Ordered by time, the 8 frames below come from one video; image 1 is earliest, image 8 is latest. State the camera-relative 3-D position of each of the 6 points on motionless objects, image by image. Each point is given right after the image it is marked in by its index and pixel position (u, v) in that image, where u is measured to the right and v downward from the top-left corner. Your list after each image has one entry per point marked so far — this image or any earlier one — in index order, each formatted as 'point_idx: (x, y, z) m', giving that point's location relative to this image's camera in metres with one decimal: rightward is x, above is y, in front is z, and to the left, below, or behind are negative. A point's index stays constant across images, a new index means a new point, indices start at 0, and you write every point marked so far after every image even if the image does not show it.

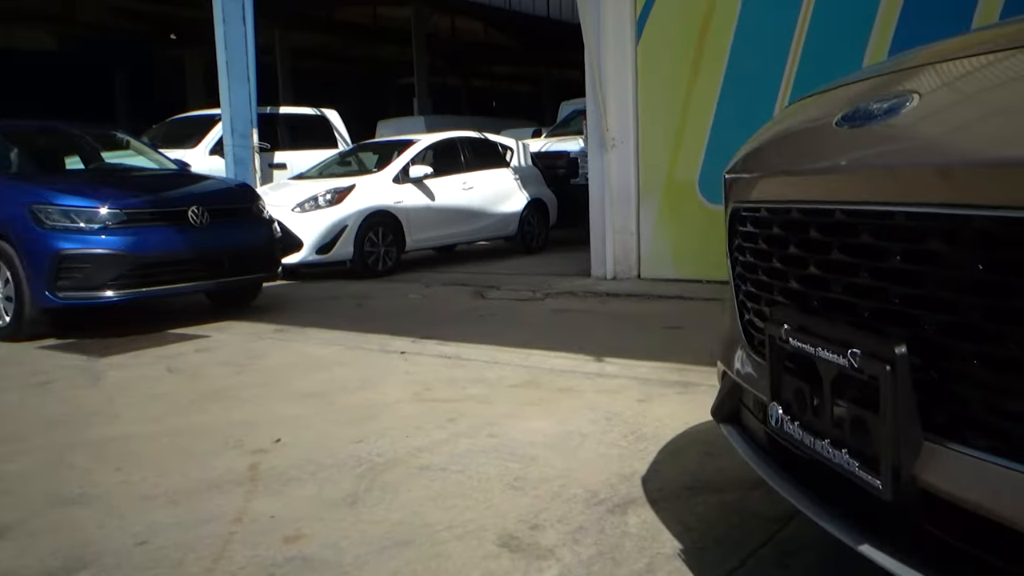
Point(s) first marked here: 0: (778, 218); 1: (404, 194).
0: (+0.4, +0.1, +1.5) m
1: (-0.8, +0.7, +6.7) m
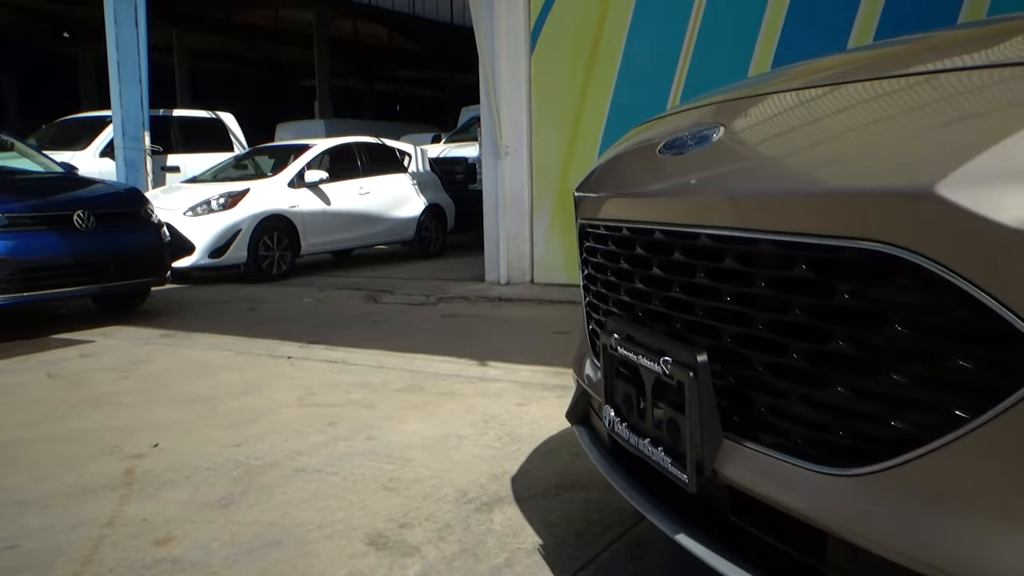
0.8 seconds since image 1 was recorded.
0: (+0.2, +0.1, +1.6) m
1: (-1.6, +0.7, +6.7) m
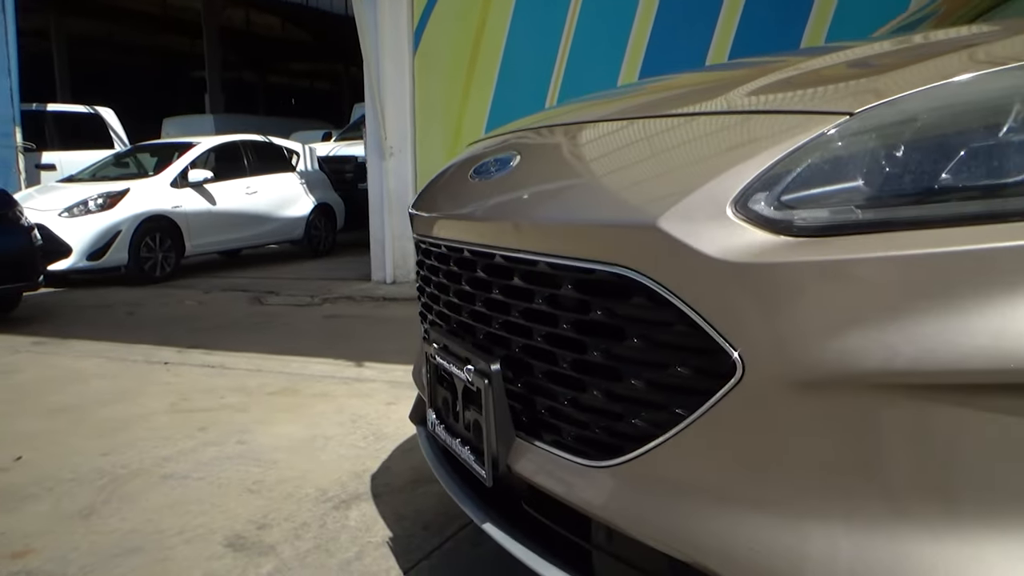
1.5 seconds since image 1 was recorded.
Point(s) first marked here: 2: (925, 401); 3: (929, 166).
0: (-0.1, +0.1, +1.7) m
1: (-2.4, +0.6, +6.6) m
2: (+0.4, -0.1, +1.0) m
3: (+0.5, +0.1, +1.1) m
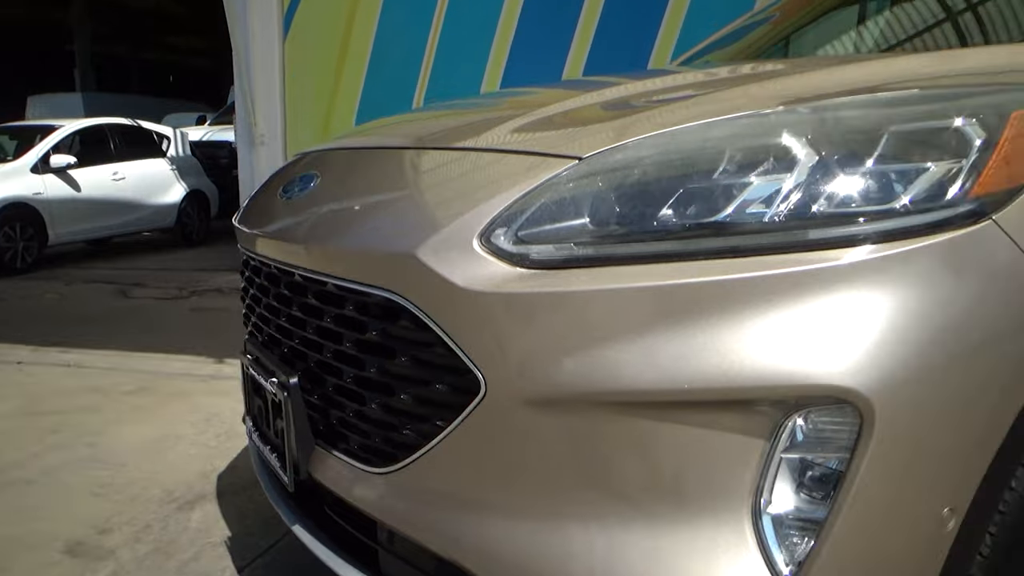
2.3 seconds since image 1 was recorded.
0: (-0.5, 0.0, +1.8) m
1: (-3.3, +0.7, +6.4) m
2: (+0.2, -0.2, +1.2) m
3: (+0.2, +0.1, +1.3) m
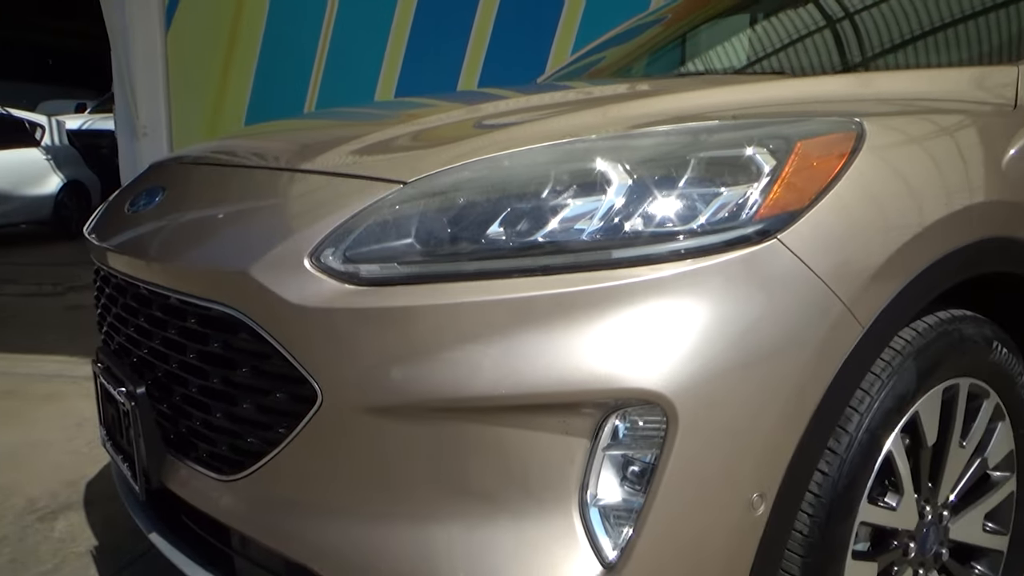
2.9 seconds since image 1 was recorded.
0: (-0.8, 0.0, +1.8) m
1: (-4.0, +0.7, +6.0) m
2: (-0.1, -0.2, +1.3) m
3: (-0.1, +0.1, +1.4) m
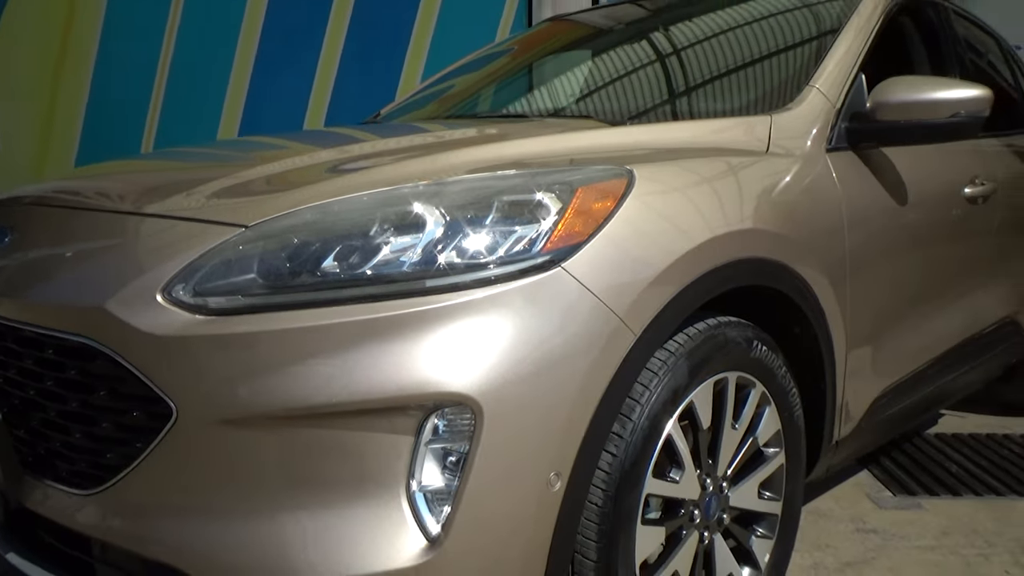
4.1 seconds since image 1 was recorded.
0: (-1.1, 0.0, +1.9) m
1: (-5.0, +0.5, +5.6) m
2: (-0.3, -0.2, +1.5) m
3: (-0.4, 0.0, +1.6) m
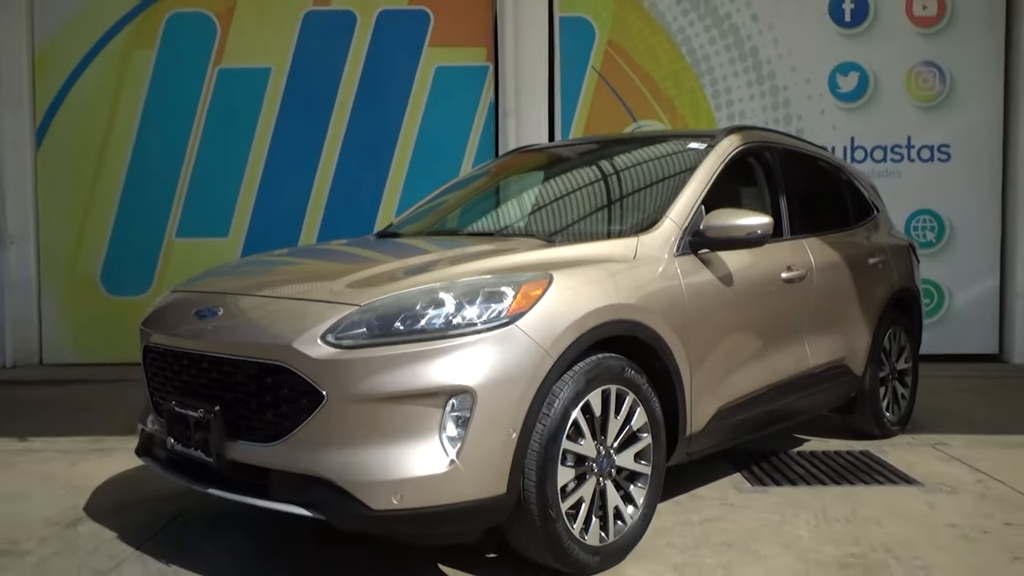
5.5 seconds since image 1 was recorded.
0: (-1.2, -0.2, +3.4) m
1: (-5.2, 0.0, +7.1) m
2: (-0.4, -0.4, +3.0) m
3: (-0.4, -0.1, +3.1) m
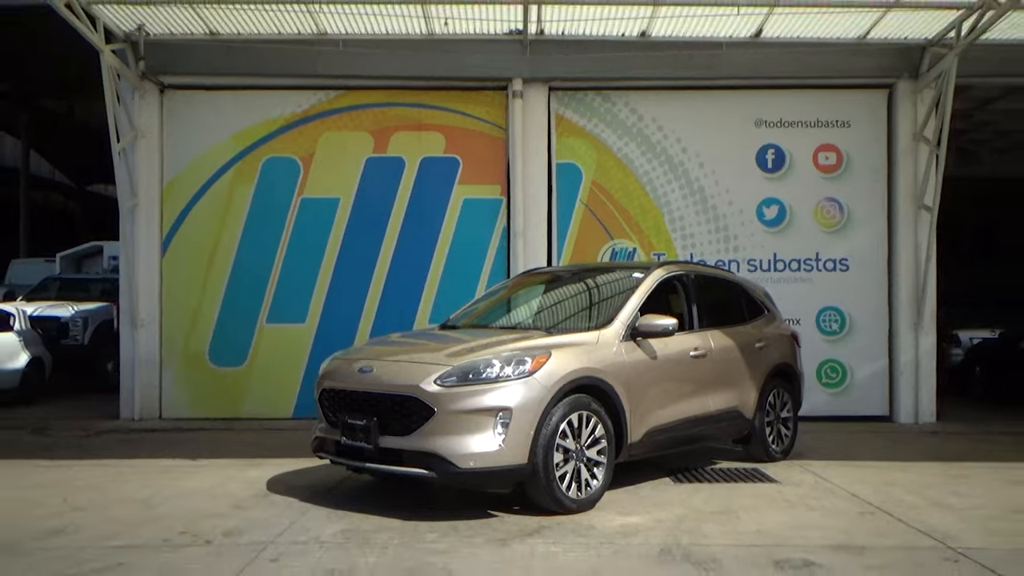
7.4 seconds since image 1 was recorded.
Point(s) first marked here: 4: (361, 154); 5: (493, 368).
0: (-1.1, -0.7, +6.4) m
1: (-5.1, -0.8, +10.0) m
2: (-0.3, -0.8, +6.0) m
3: (-0.3, -0.6, +6.1) m
4: (-2.0, +1.8, +12.3) m
5: (-0.1, -0.6, +6.2) m
